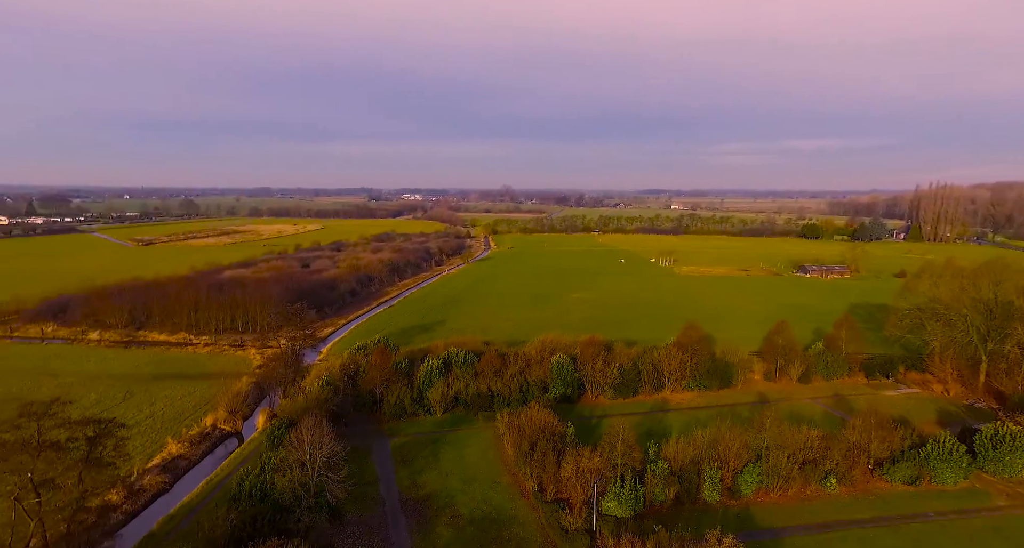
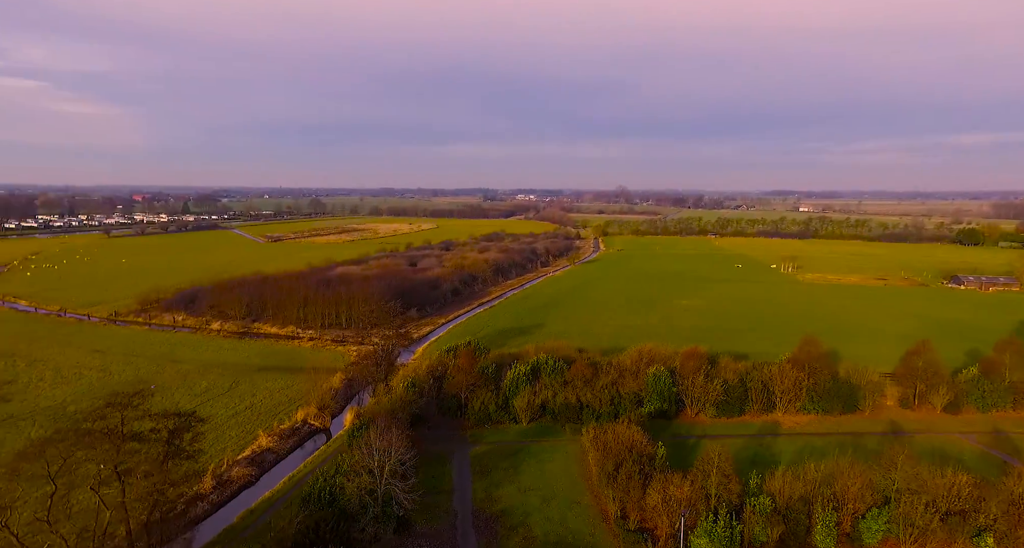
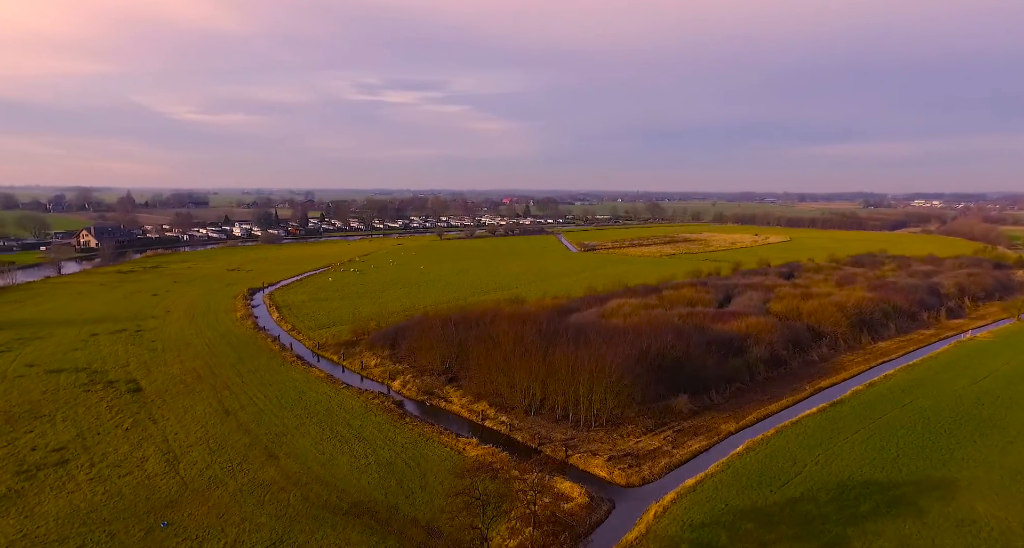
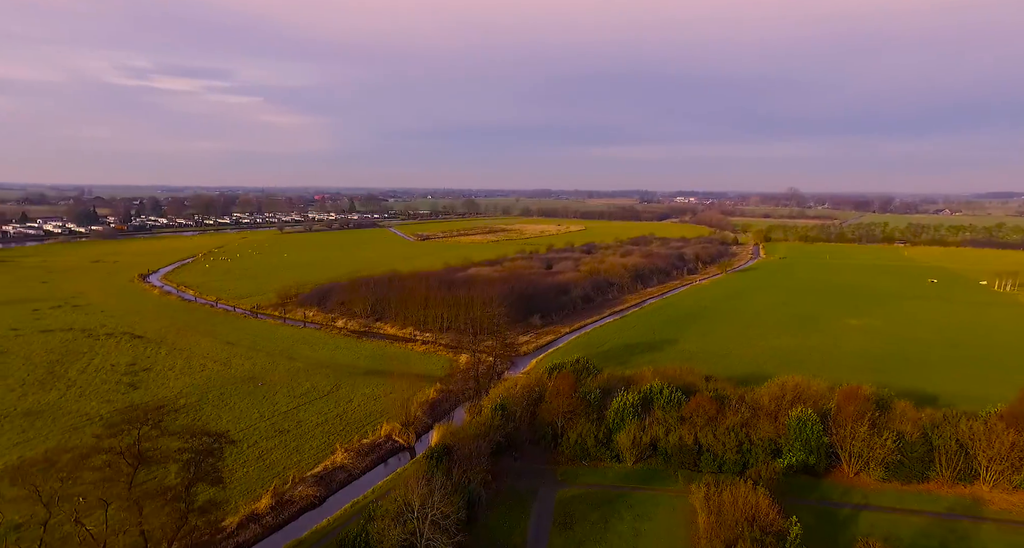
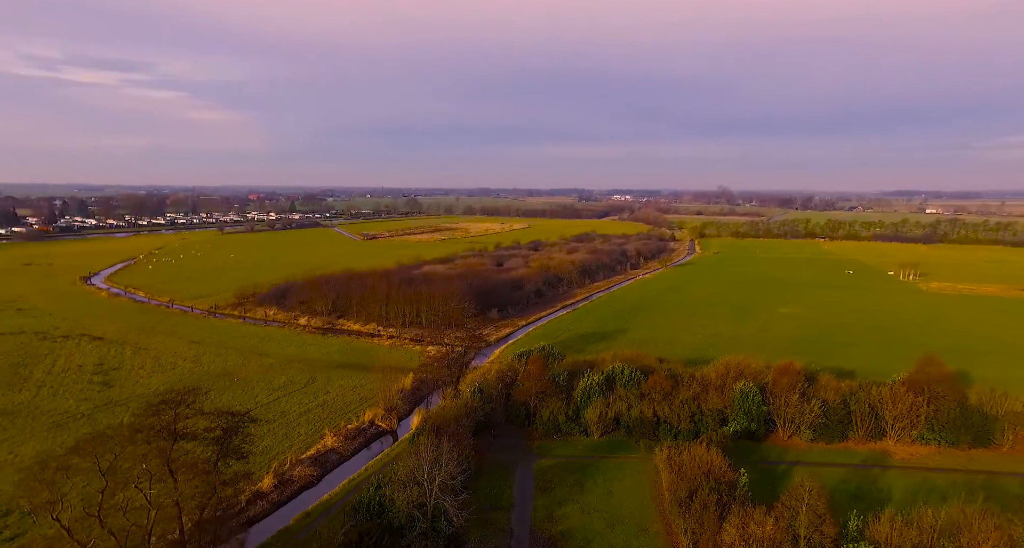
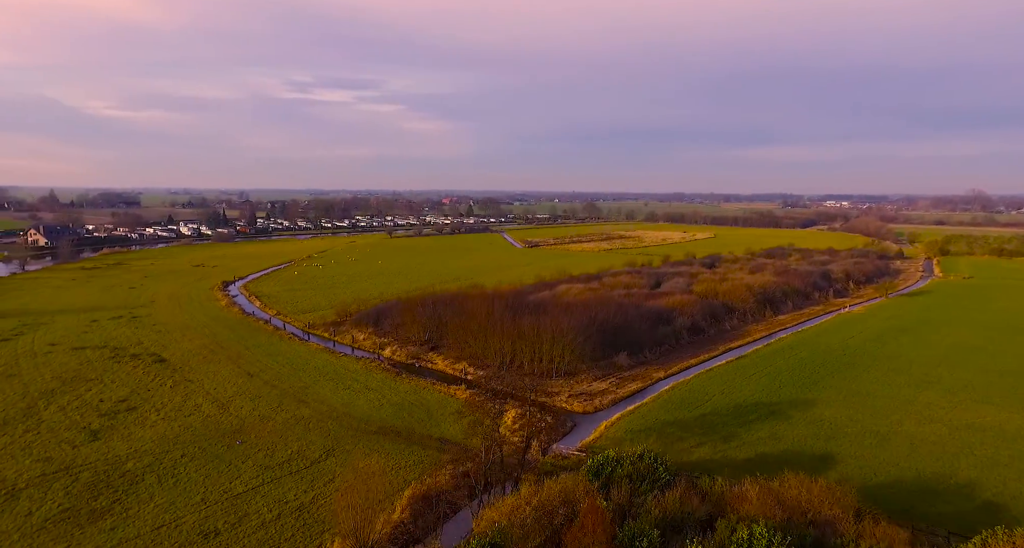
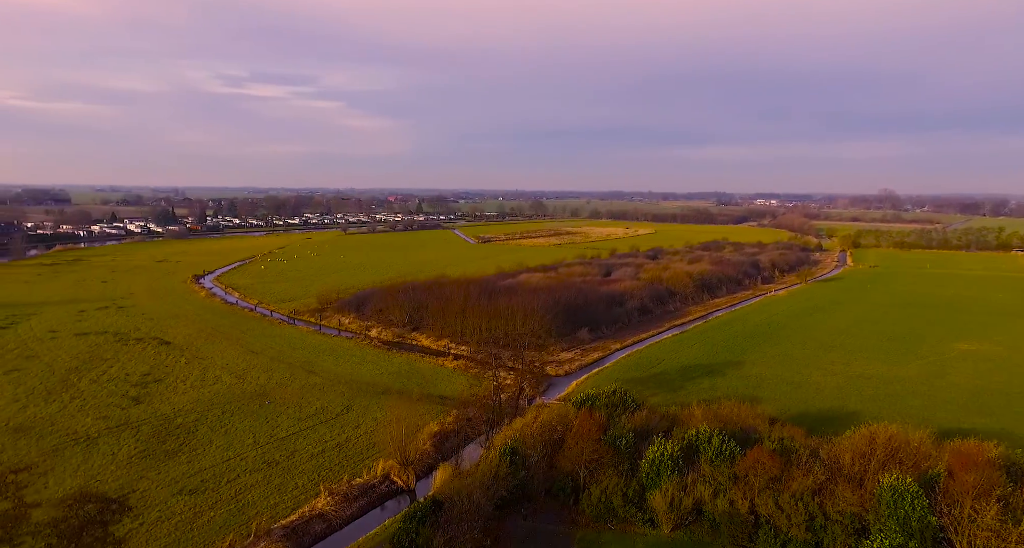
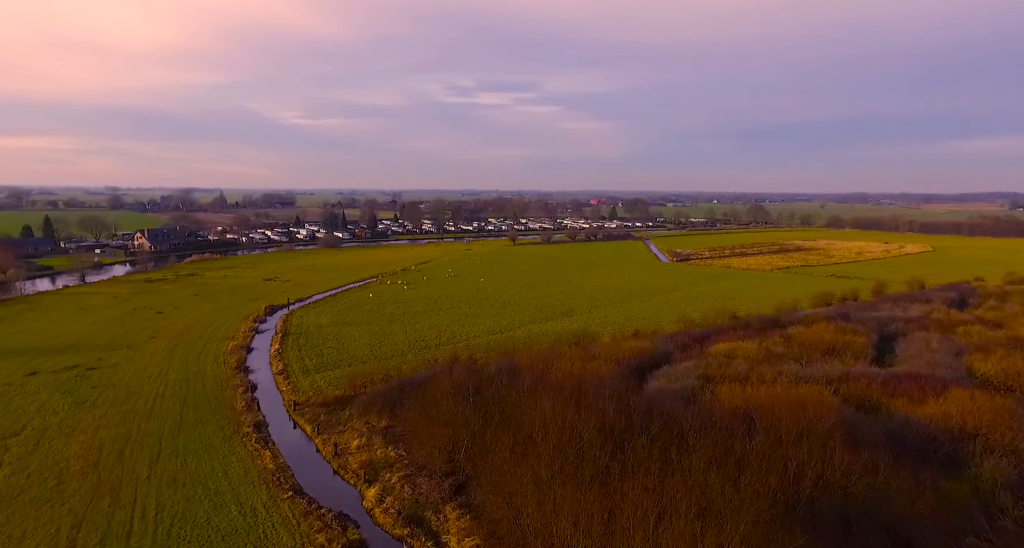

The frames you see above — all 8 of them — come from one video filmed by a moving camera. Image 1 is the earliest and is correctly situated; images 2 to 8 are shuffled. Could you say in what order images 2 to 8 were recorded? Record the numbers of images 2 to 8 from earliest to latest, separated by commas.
2, 5, 4, 7, 6, 3, 8
